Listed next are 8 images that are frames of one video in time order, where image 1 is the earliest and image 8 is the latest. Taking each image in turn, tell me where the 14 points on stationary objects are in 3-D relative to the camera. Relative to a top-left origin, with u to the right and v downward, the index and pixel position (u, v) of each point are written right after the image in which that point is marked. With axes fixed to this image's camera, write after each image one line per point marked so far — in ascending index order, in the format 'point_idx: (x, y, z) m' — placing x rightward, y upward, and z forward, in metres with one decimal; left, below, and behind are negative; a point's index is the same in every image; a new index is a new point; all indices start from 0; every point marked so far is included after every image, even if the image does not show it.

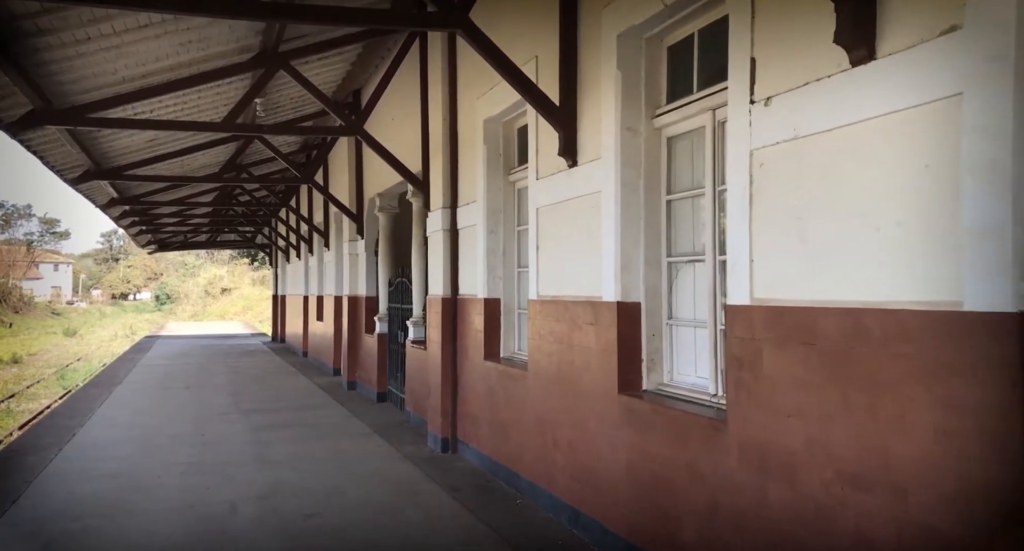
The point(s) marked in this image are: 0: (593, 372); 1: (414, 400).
0: (+0.4, -0.5, +4.3) m
1: (-1.0, -1.2, +8.2) m
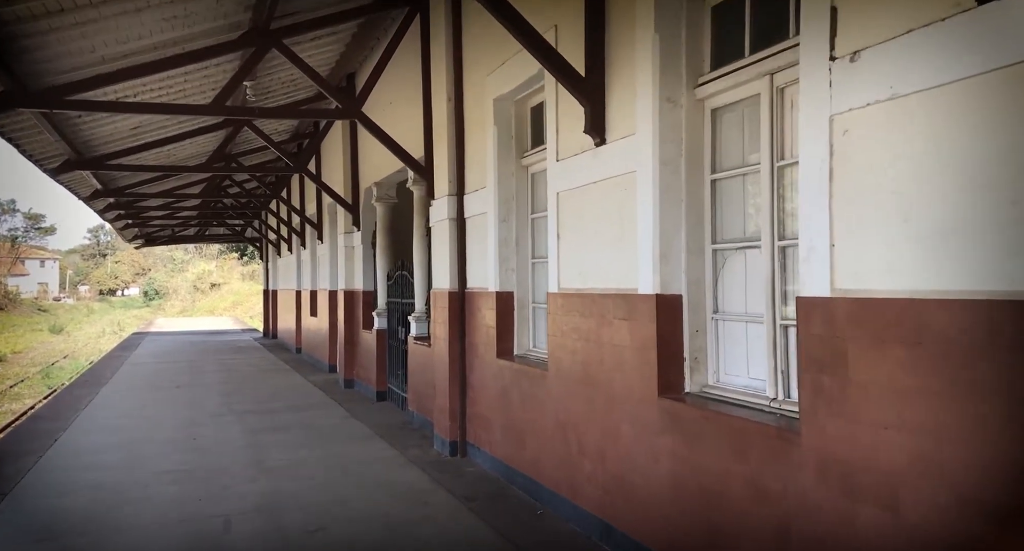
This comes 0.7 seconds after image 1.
0: (+0.5, -0.4, +3.9) m
1: (-0.9, -1.1, +7.8) m
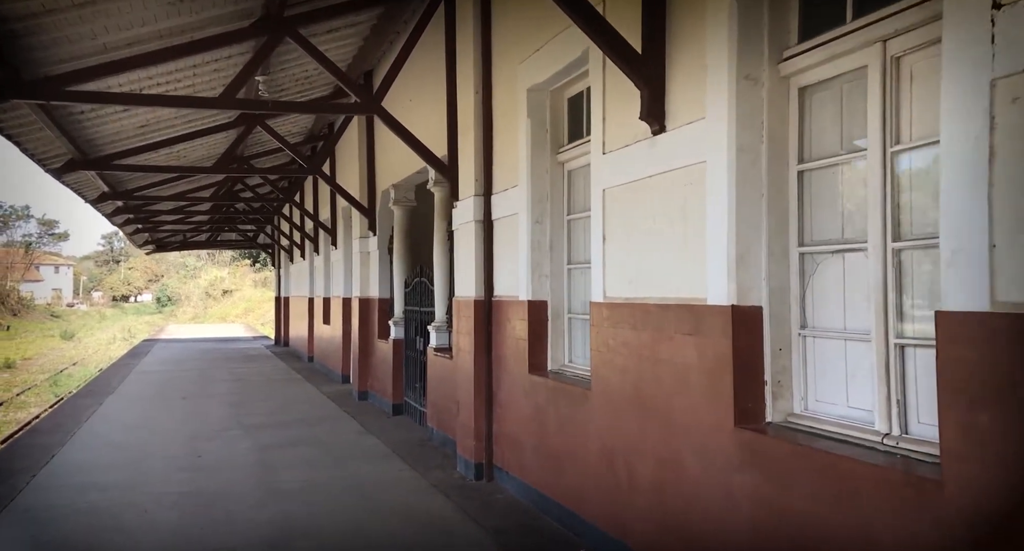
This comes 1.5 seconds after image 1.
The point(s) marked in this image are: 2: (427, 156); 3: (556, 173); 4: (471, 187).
0: (+0.7, -0.5, +3.3) m
1: (-0.6, -1.2, +7.3) m
2: (-0.7, +1.0, +6.8) m
3: (+0.3, +0.6, +5.2) m
4: (-0.3, +0.6, +6.1) m
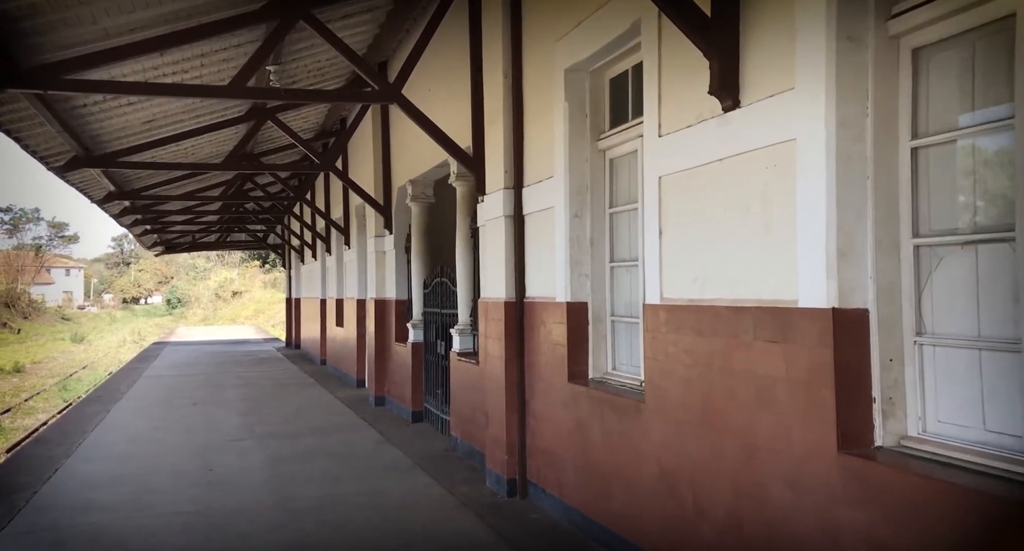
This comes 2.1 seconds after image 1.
0: (+0.9, -0.5, +2.9) m
1: (-0.4, -1.2, +6.8) m
2: (-0.5, +1.0, +6.3) m
3: (+0.5, +0.7, +4.8) m
4: (-0.1, +0.7, +5.7) m
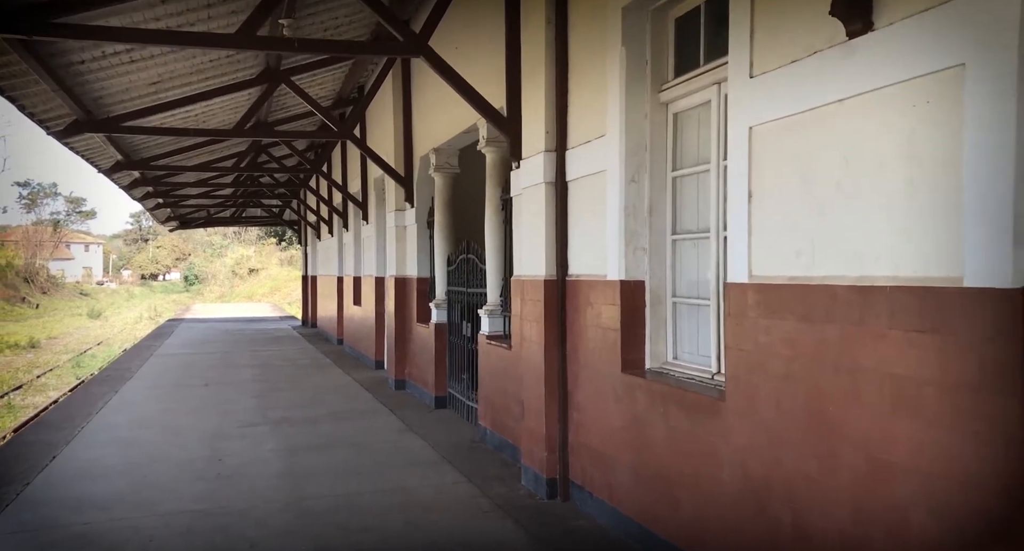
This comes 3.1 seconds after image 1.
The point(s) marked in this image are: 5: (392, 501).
0: (+1.1, -0.4, +2.2) m
1: (-0.1, -1.0, +6.2) m
2: (-0.2, +1.1, +5.6) m
3: (+0.7, +0.8, +4.1) m
4: (+0.2, +0.8, +5.0) m
5: (-0.7, -1.4, +5.1) m
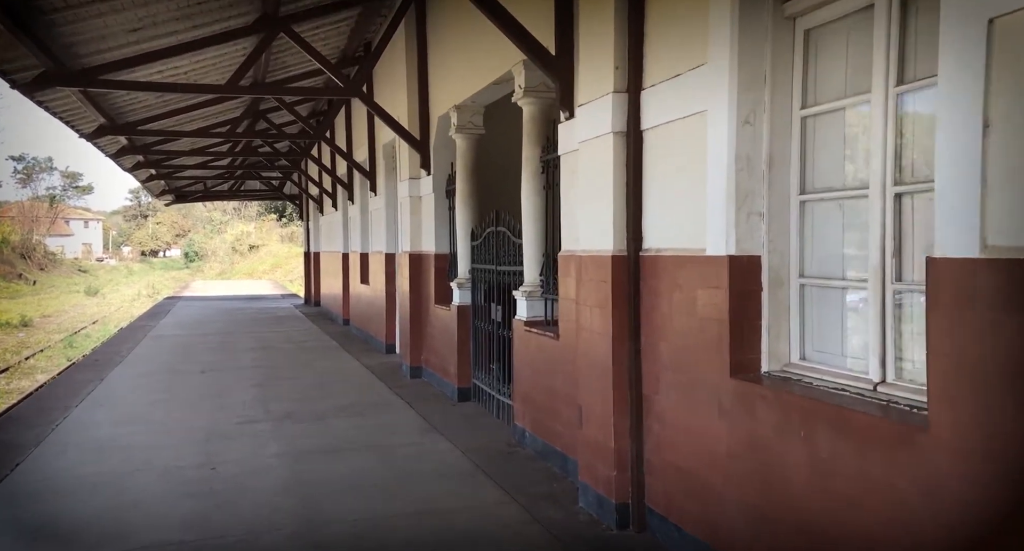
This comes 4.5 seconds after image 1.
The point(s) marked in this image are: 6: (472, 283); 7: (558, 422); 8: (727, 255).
0: (+1.4, -0.3, +1.2) m
1: (+0.1, -0.9, +5.3) m
2: (+0.1, +1.3, +4.6) m
3: (+1.0, +0.9, +3.1) m
4: (+0.4, +0.9, +4.0) m
5: (-0.5, -1.2, +4.1) m
6: (-0.3, -0.1, +7.1) m
7: (+0.3, -0.9, +4.9) m
8: (+0.8, +0.1, +3.2) m
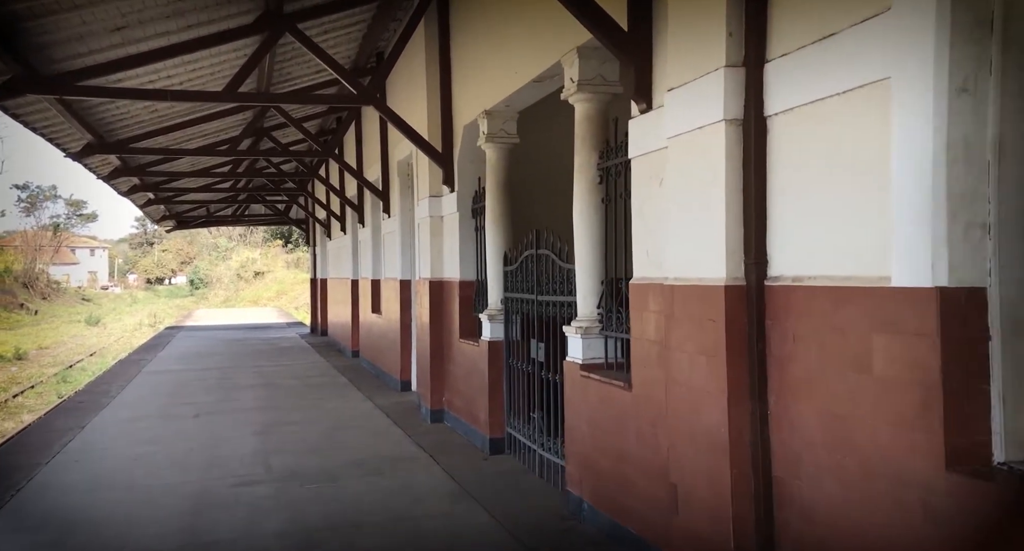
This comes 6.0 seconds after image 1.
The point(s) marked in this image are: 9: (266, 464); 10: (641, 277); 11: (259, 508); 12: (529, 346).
0: (+1.6, -0.4, +0.2) m
1: (+0.4, -1.0, +4.2) m
2: (+0.4, +1.1, +3.6) m
3: (+1.3, +0.8, +2.1) m
4: (+0.7, +0.8, +3.0) m
5: (-0.2, -1.4, +3.0) m
6: (0.0, -0.3, +6.1) m
7: (+0.5, -1.0, +3.9) m
8: (+1.1, 0.0, +2.2) m
9: (-1.9, -1.4, +6.4) m
10: (+0.6, 0.0, +3.8) m
11: (-1.6, -1.4, +5.2) m
12: (+0.1, -0.5, +5.7) m
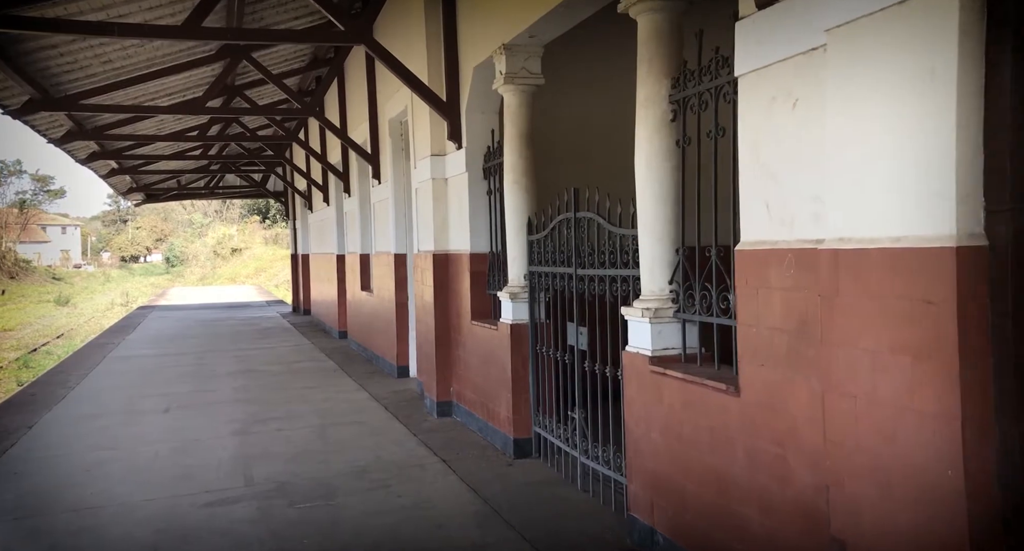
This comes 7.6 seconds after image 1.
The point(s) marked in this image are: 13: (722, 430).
0: (+2.0, -0.4, -0.9) m
1: (+0.7, -0.9, +3.2) m
2: (+0.6, +1.2, +2.5) m
3: (+1.5, +0.9, +1.0) m
4: (+1.0, +0.9, +1.9) m
5: (+0.1, -1.3, +2.0) m
6: (+0.1, -0.1, +5.0) m
7: (+0.8, -0.9, +2.8) m
8: (+1.4, +0.1, +1.1) m
9: (-1.7, -1.2, +5.3) m
10: (+0.8, +0.1, +2.8) m
11: (-1.4, -1.3, +4.1) m
12: (+0.3, -0.3, +4.6) m
13: (+0.7, -0.5, +2.9) m
